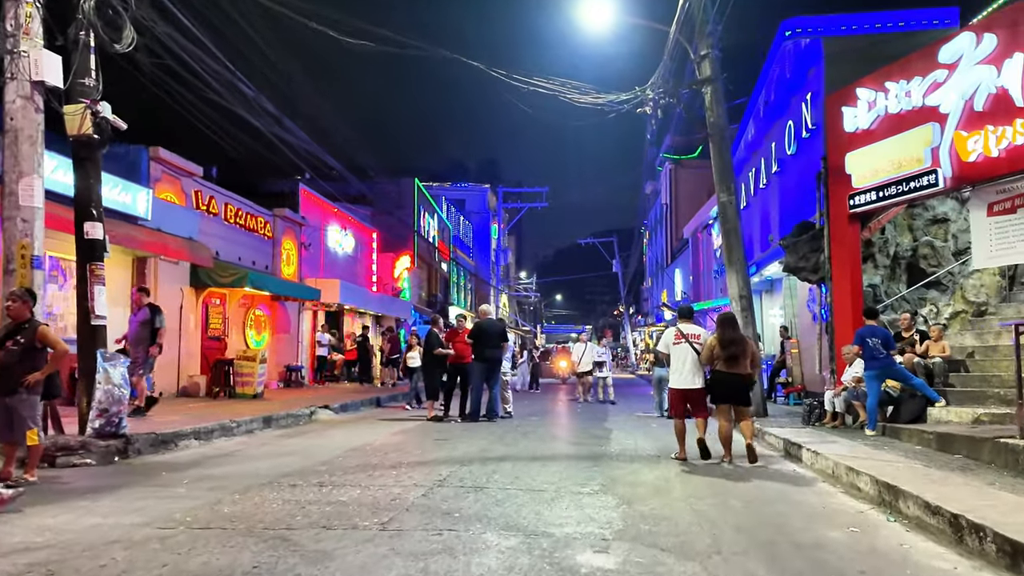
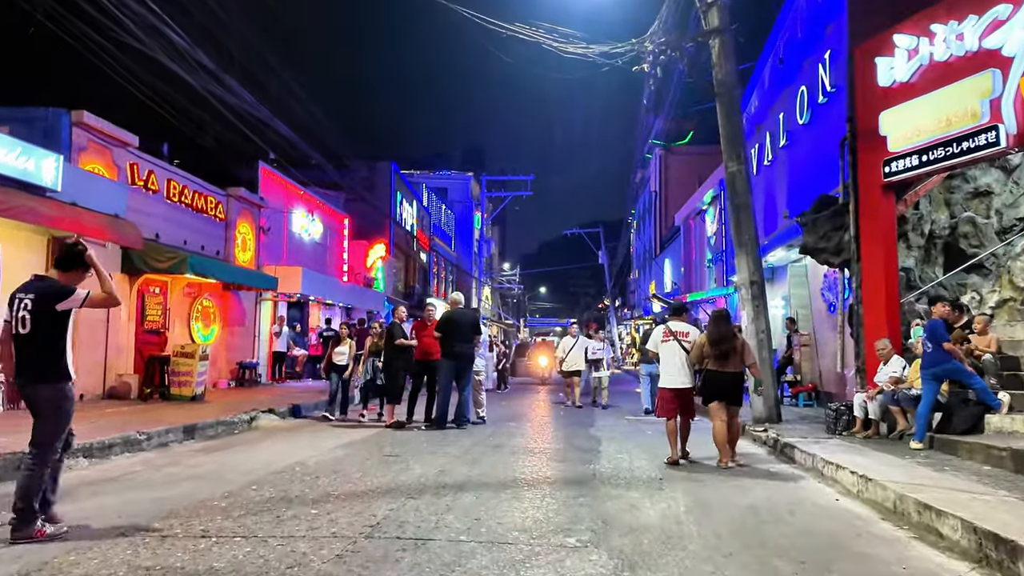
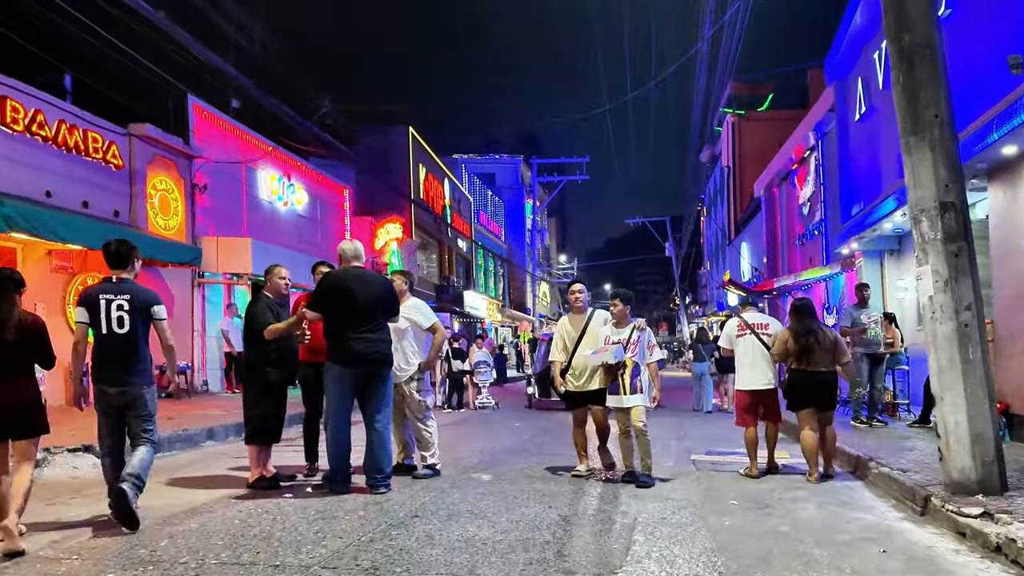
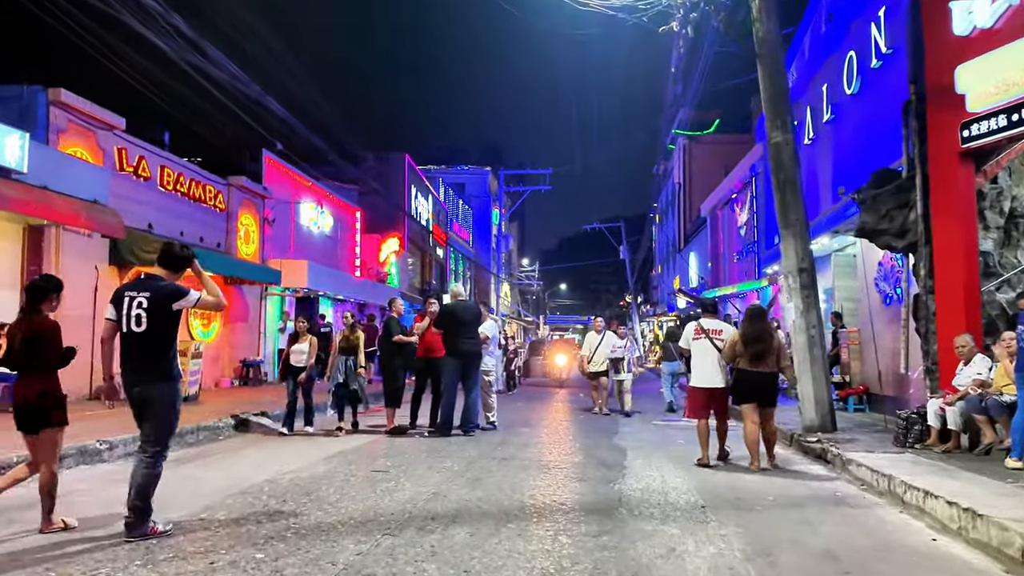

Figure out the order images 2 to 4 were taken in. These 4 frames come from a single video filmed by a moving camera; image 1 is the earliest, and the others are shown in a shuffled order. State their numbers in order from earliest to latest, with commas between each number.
2, 4, 3
